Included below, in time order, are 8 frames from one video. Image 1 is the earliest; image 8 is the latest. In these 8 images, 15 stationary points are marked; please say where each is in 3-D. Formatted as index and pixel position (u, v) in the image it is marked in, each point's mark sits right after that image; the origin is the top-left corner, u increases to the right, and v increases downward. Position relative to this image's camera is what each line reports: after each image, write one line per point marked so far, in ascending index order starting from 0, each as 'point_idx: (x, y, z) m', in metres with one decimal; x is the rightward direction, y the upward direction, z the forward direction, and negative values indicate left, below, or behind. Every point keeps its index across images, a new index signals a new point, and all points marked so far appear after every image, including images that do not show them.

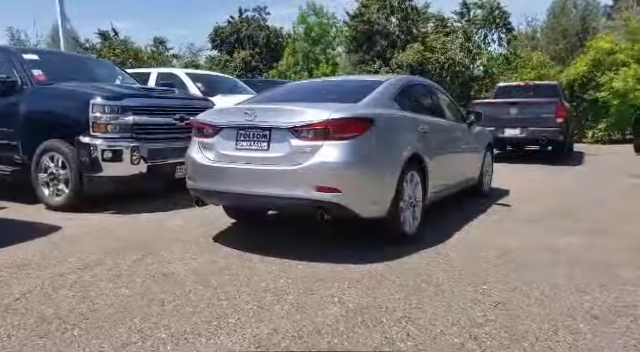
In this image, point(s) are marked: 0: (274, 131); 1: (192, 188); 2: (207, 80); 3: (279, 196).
0: (-0.4, +0.4, +4.0) m
1: (-1.2, -0.1, +4.5) m
2: (-2.3, +1.9, +9.8) m
3: (-0.3, -0.2, +3.9) m
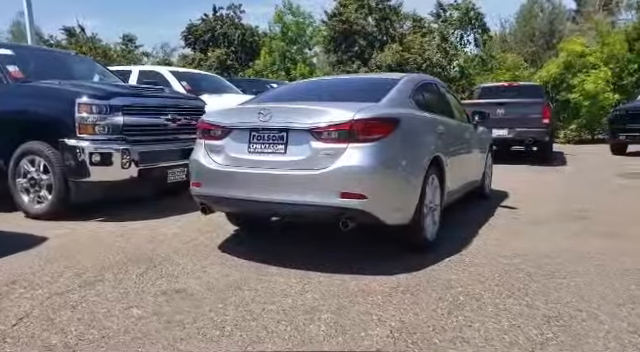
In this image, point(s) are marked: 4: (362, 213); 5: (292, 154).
0: (-0.2, +0.3, +3.7) m
1: (-1.0, -0.2, +4.2) m
2: (-2.5, +1.9, +9.4) m
3: (-0.1, -0.2, +3.6) m
4: (+0.3, -0.3, +3.6) m
5: (-0.2, +0.2, +3.7) m
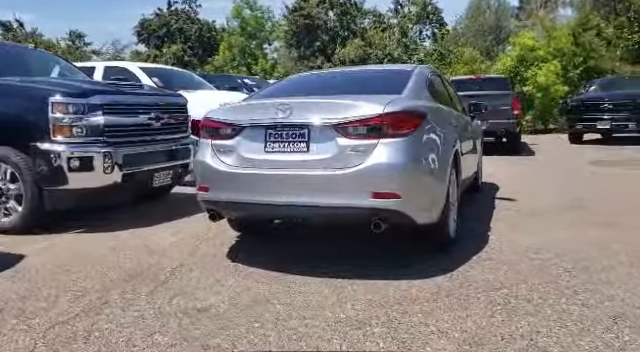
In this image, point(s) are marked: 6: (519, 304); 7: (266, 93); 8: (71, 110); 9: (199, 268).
0: (0.0, +0.3, +3.4) m
1: (-0.9, -0.2, +3.8) m
2: (-2.9, +1.8, +8.9) m
3: (+0.1, -0.2, +3.3) m
4: (+0.5, -0.3, +3.3) m
5: (0.0, +0.2, +3.4) m
6: (+1.2, -0.8, +2.9) m
7: (-0.4, +0.7, +4.4) m
8: (-2.5, +0.7, +4.9) m
9: (-0.9, -0.7, +3.8) m
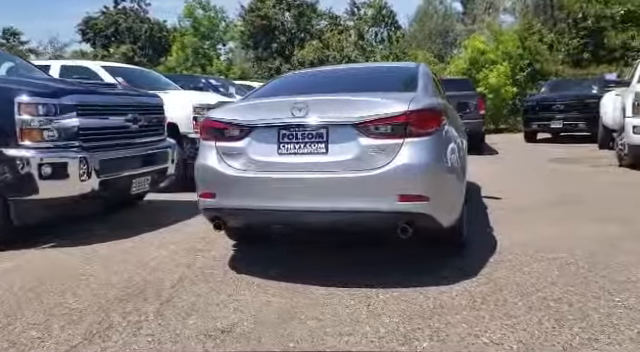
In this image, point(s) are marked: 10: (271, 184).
0: (+0.1, +0.3, +3.2) m
1: (-0.8, -0.2, +3.5) m
2: (-3.3, +1.7, +8.3) m
3: (+0.2, -0.2, +3.1) m
4: (+0.7, -0.3, +3.1) m
5: (+0.1, +0.1, +3.2) m
6: (+1.4, -0.8, +2.8) m
7: (-0.4, +0.7, +4.1) m
8: (-2.5, +0.6, +4.4) m
9: (-0.8, -0.8, +3.5) m
10: (-0.3, 0.0, +3.2) m
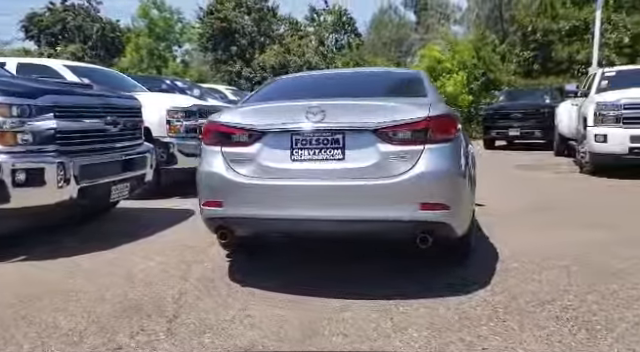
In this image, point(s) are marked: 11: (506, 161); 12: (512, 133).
0: (+0.2, +0.3, +3.1) m
1: (-0.7, -0.3, +3.3) m
2: (-3.7, +1.6, +7.9) m
3: (+0.3, -0.3, +3.0) m
4: (+0.8, -0.3, +3.1) m
5: (+0.2, +0.1, +3.0) m
6: (+1.5, -0.8, +2.8) m
7: (-0.4, +0.7, +4.0) m
8: (-2.5, +0.5, +4.0) m
9: (-0.7, -0.8, +3.2) m
10: (-0.2, -0.1, +3.1) m
11: (+4.7, +0.4, +12.3) m
12: (+6.4, +1.4, +16.3) m
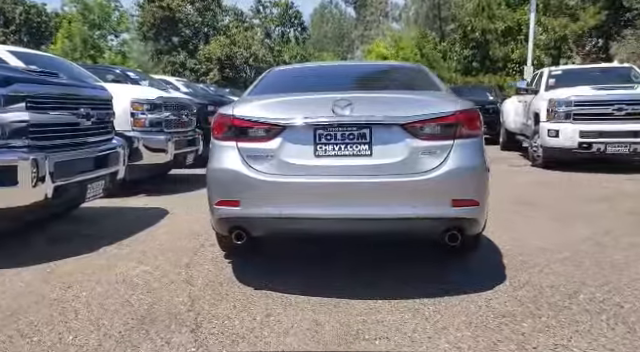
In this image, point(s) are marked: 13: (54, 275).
0: (+0.3, +0.3, +2.9) m
1: (-0.6, -0.3, +3.0) m
2: (-4.2, +1.7, +7.2) m
3: (+0.5, -0.2, +2.9) m
4: (+0.9, -0.3, +3.1) m
5: (+0.4, +0.1, +2.9) m
6: (+1.7, -0.8, +2.8) m
7: (-0.3, +0.7, +3.8) m
8: (-2.5, +0.5, +3.6) m
9: (-0.6, -0.8, +3.0) m
10: (-0.1, -0.1, +2.9) m
11: (+3.6, +0.5, +12.7) m
12: (+4.8, +1.7, +16.9) m
13: (-2.0, -0.7, +3.6) m
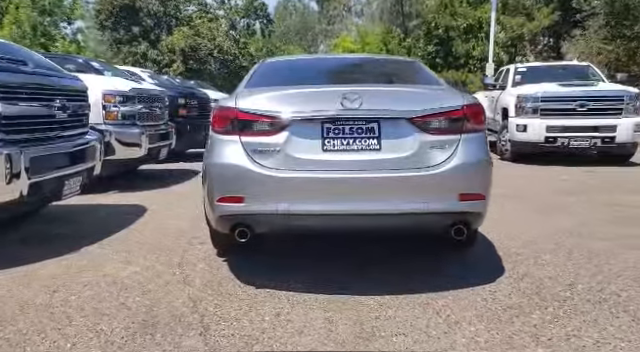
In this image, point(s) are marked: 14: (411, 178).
0: (+0.4, +0.3, +2.9) m
1: (-0.5, -0.2, +2.9) m
2: (-4.4, +1.7, +6.8) m
3: (+0.5, -0.2, +2.9) m
4: (+1.0, -0.3, +3.1) m
5: (+0.4, +0.1, +2.9) m
6: (+1.7, -0.7, +2.9) m
7: (-0.4, +0.7, +3.7) m
8: (-2.5, +0.6, +3.3) m
9: (-0.5, -0.8, +2.9) m
10: (0.0, 0.0, +2.8) m
11: (+2.9, +0.7, +12.9) m
12: (+3.7, +1.9, +17.2) m
13: (-2.0, -0.7, +3.4) m
14: (+0.5, 0.0, +2.9) m
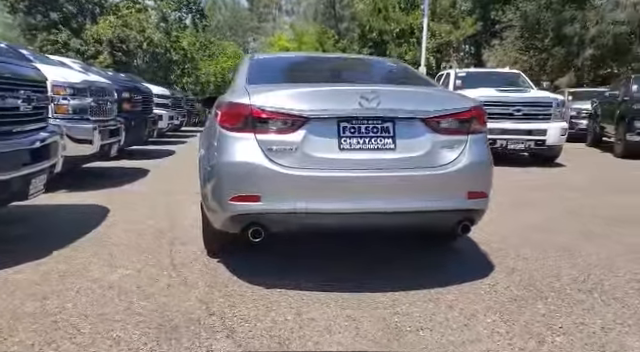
0: (+0.5, +0.3, +3.0) m
1: (-0.4, -0.2, +2.9) m
2: (-4.9, +1.8, +6.0) m
3: (+0.6, -0.2, +3.0) m
4: (+1.0, -0.2, +3.2) m
5: (+0.5, +0.2, +3.0) m
6: (+1.8, -0.7, +3.2) m
7: (-0.4, +0.7, +3.6) m
8: (-2.4, +0.6, +2.9) m
9: (-0.4, -0.7, +2.8) m
10: (+0.1, 0.0, +2.8) m
11: (+1.4, +0.7, +13.2) m
12: (+1.6, +1.9, +17.6) m
13: (-1.9, -0.7, +3.1) m
14: (+0.6, 0.0, +3.0) m
